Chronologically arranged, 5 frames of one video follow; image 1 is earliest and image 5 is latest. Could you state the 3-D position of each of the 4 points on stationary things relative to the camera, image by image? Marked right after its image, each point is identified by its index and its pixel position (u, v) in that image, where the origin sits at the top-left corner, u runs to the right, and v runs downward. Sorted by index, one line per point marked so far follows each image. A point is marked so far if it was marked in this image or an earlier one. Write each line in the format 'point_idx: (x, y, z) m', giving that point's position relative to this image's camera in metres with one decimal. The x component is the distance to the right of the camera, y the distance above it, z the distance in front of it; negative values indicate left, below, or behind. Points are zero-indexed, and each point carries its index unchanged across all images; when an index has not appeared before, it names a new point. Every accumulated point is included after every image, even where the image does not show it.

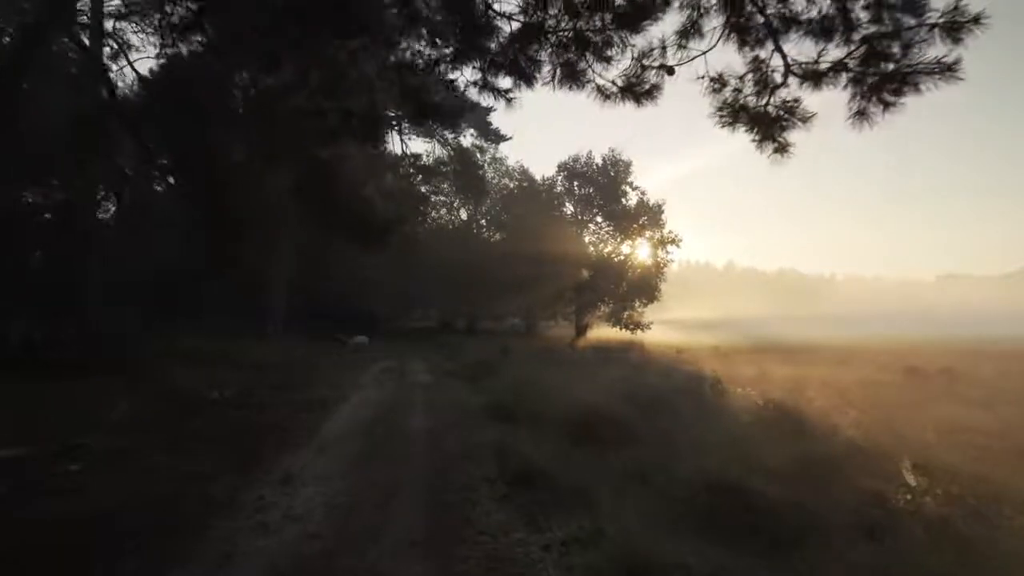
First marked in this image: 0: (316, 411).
0: (-4.1, -2.6, +17.3) m
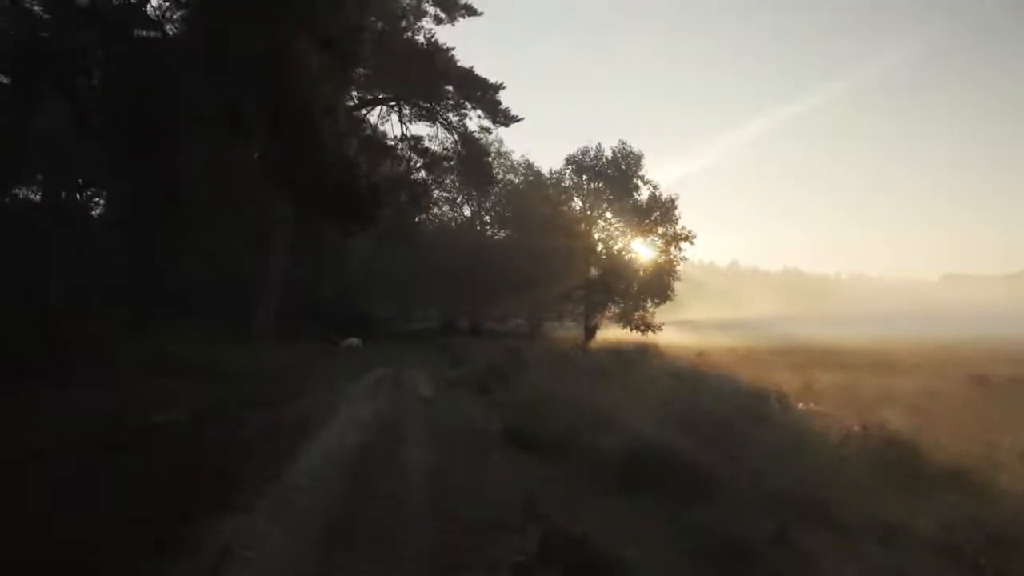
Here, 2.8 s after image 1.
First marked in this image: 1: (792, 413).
0: (-3.8, -2.5, +14.8) m
1: (+6.4, -2.8, +19.1) m
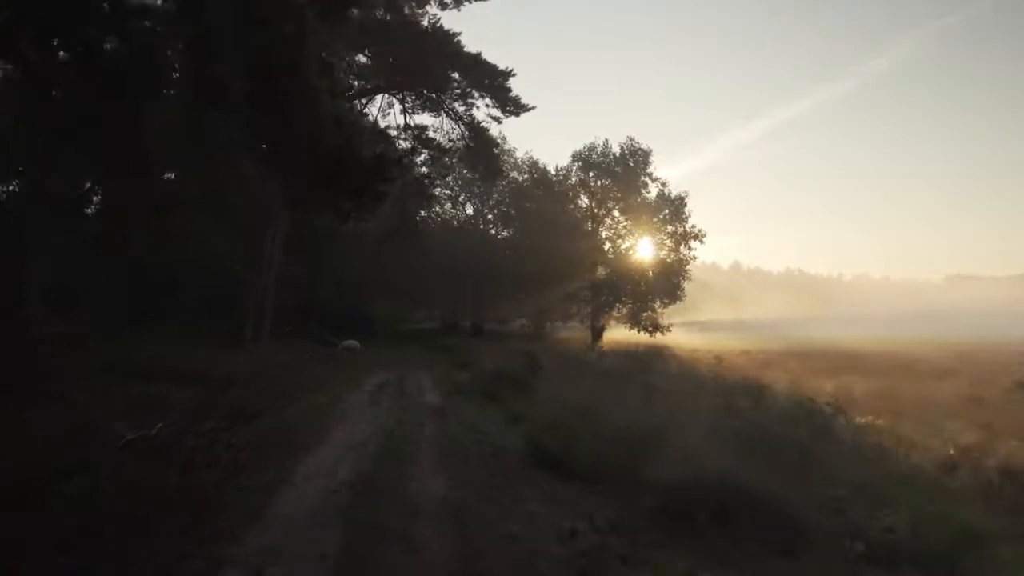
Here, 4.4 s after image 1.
0: (-3.5, -2.5, +13.3) m
1: (+6.7, -2.8, +17.6) m
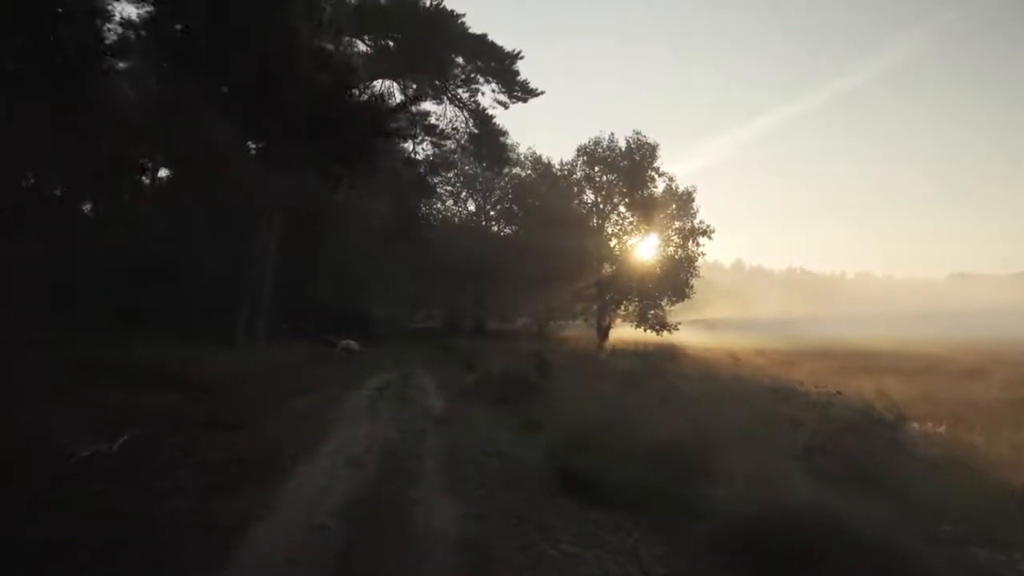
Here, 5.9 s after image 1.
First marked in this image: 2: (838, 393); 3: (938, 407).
0: (-3.3, -2.4, +12.0) m
1: (+6.9, -2.6, +16.3) m
2: (+7.9, -2.5, +19.9) m
3: (+10.0, -2.8, +18.8) m
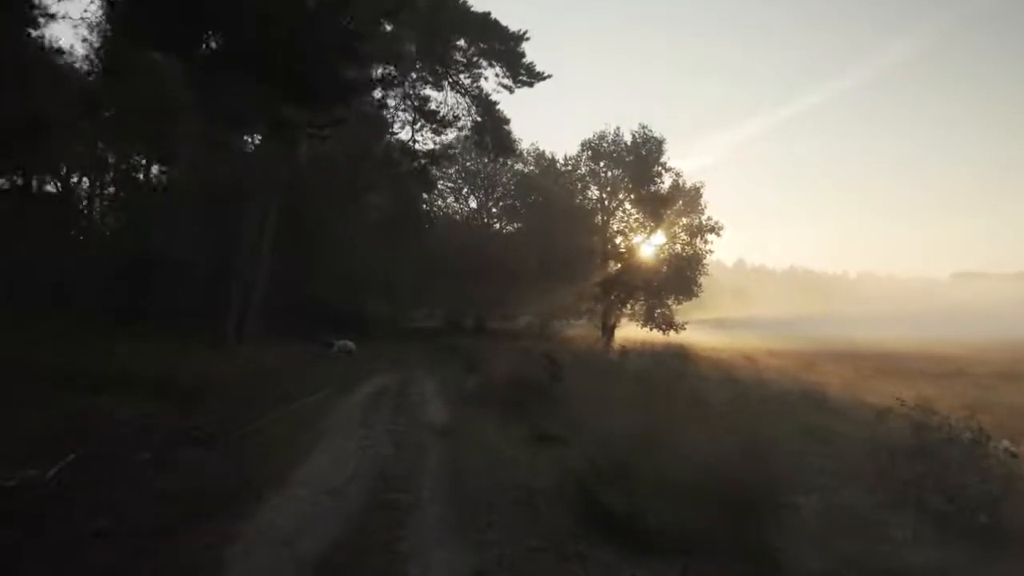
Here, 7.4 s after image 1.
0: (-3.1, -2.3, +10.7) m
1: (+7.1, -2.6, +15.0) m
2: (+8.1, -2.5, +18.5) m
3: (+10.1, -2.7, +17.5) m
